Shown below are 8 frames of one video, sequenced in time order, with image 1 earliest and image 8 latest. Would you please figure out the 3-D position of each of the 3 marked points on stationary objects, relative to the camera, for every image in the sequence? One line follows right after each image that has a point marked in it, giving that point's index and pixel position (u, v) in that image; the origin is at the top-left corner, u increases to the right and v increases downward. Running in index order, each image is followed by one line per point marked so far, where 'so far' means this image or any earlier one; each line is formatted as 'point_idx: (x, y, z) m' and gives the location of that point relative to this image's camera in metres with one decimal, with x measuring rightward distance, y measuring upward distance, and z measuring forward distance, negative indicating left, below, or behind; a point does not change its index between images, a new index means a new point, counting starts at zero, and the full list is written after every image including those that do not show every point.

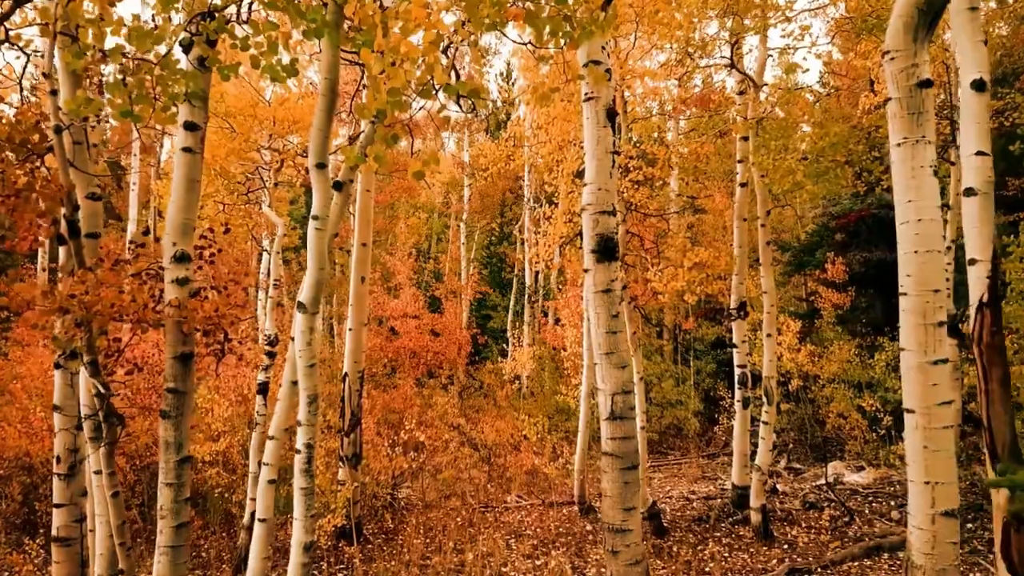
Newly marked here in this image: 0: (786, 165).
0: (+2.3, +1.0, +7.7) m
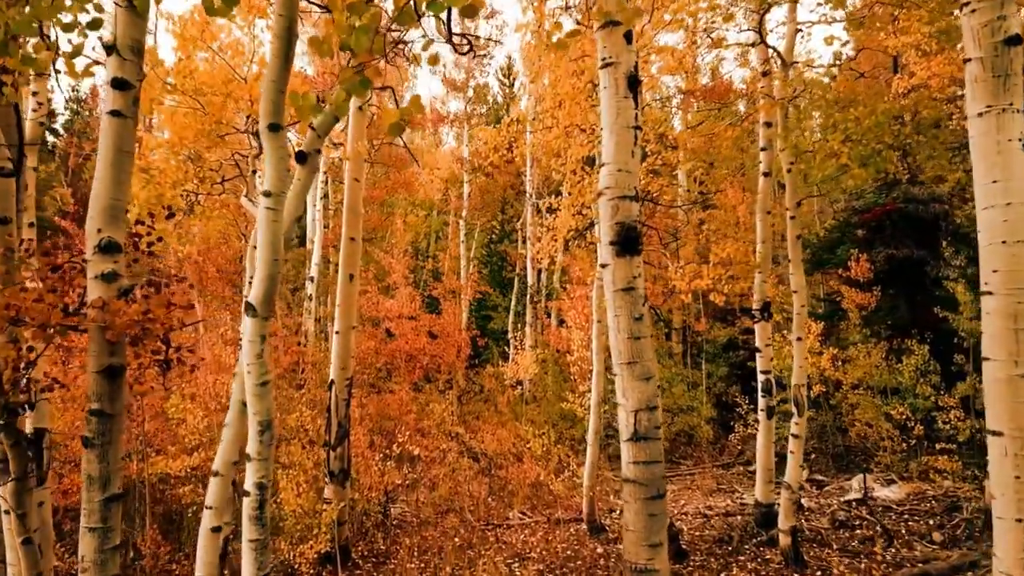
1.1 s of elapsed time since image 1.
0: (+2.3, +1.0, +6.9) m
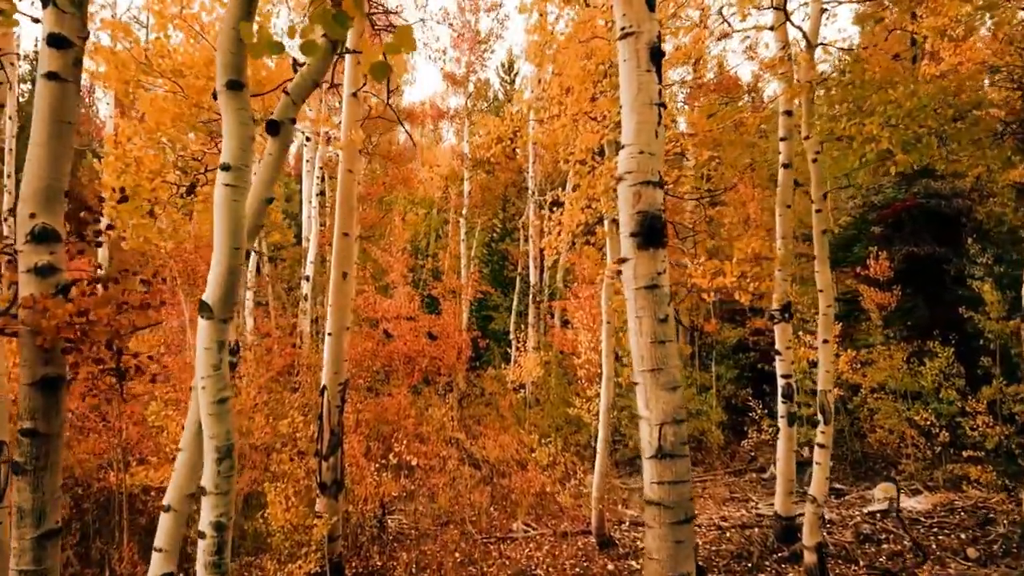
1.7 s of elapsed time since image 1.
0: (+2.3, +1.0, +6.3) m
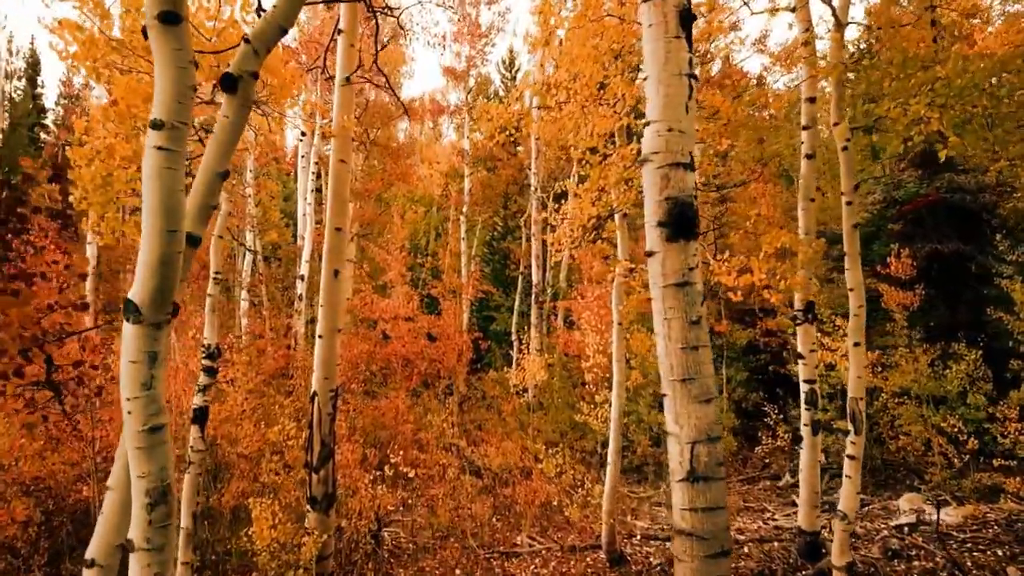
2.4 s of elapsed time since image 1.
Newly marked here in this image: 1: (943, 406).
0: (+2.4, +1.0, +5.7) m
1: (+5.1, -1.4, +11.1) m
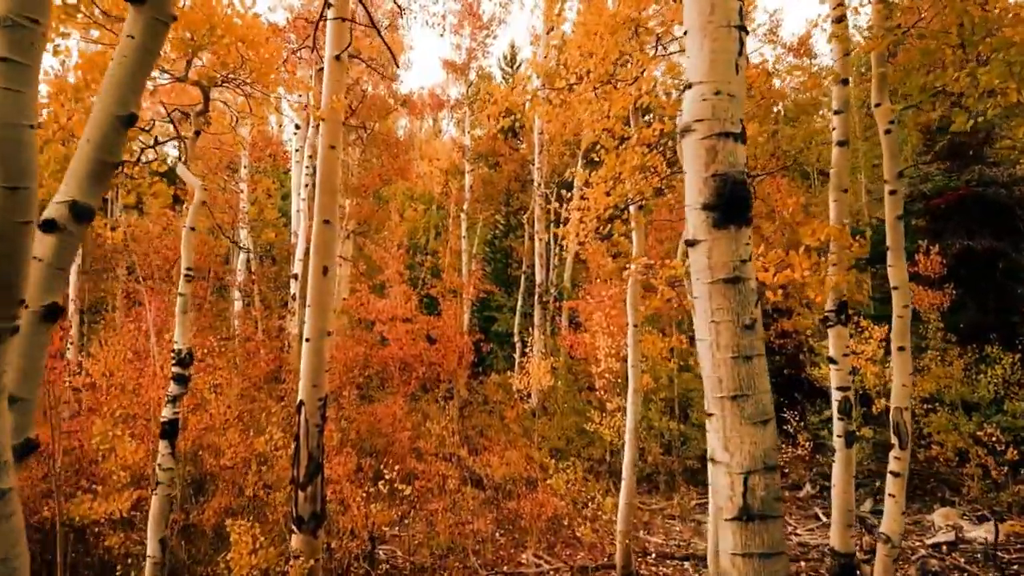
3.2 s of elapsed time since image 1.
0: (+2.4, +1.1, +5.0) m
1: (+5.1, -1.4, +10.4) m
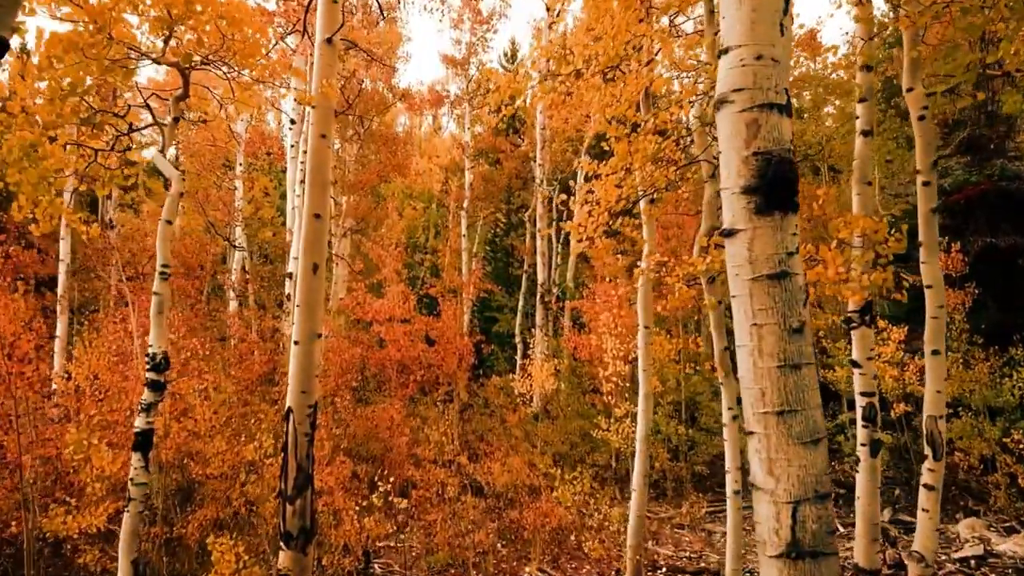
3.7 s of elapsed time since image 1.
0: (+2.4, +1.1, +4.5) m
1: (+5.2, -1.4, +9.9) m
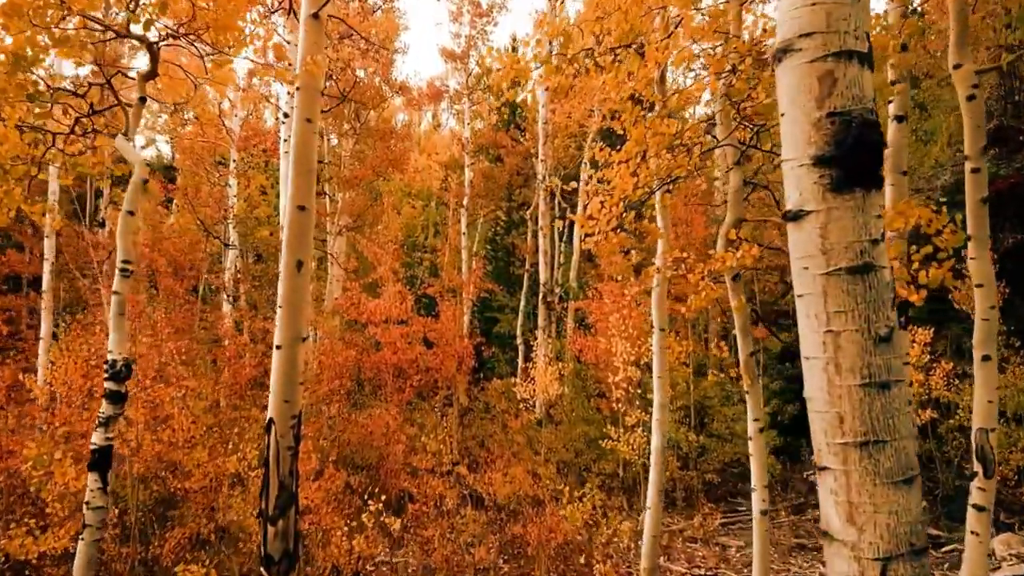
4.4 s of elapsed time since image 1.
0: (+2.5, +1.1, +4.0) m
1: (+5.2, -1.4, +9.4) m
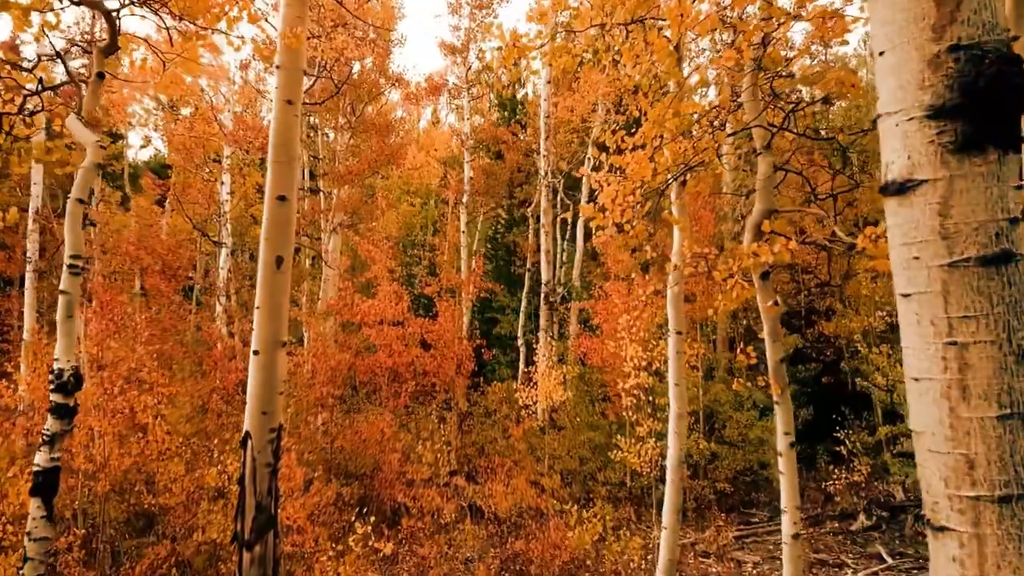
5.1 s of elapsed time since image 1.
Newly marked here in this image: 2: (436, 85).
0: (+2.5, +1.1, +3.4) m
1: (+5.2, -1.4, +8.8) m
2: (-1.5, +3.9, +17.9) m
